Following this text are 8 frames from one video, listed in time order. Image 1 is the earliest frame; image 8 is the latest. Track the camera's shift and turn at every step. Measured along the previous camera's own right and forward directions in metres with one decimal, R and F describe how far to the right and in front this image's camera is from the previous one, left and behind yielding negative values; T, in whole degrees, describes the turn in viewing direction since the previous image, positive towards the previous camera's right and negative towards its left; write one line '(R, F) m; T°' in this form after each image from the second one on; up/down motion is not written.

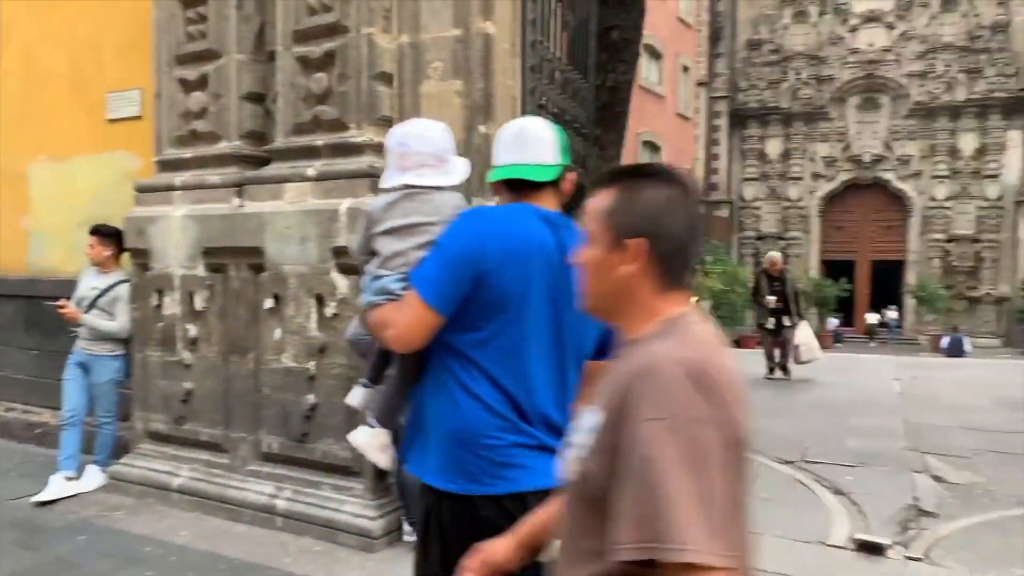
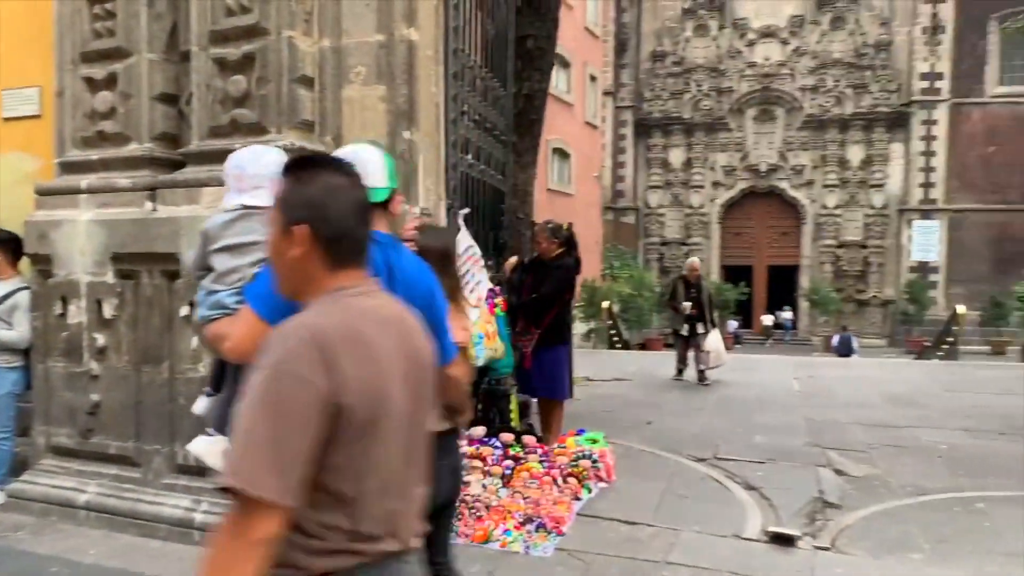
(-0.1, 0.0) m; +6°
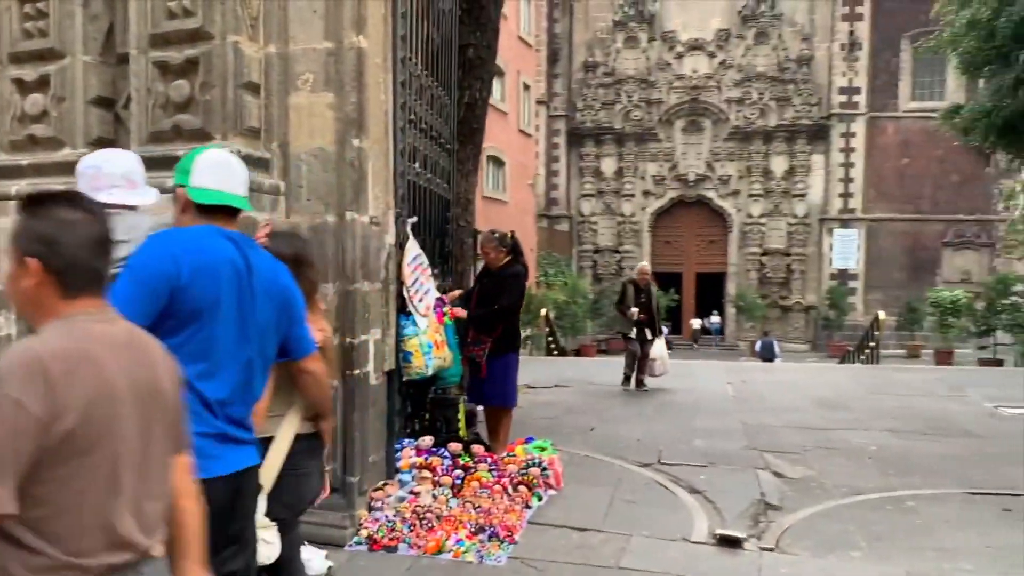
(-0.1, 0.0) m; +5°
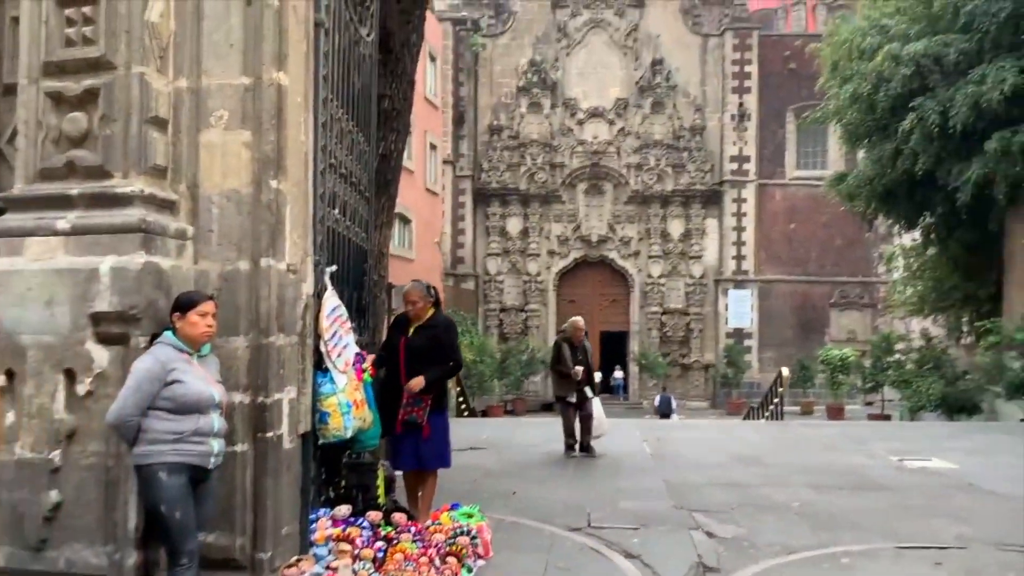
(-0.1, +0.2) m; +7°
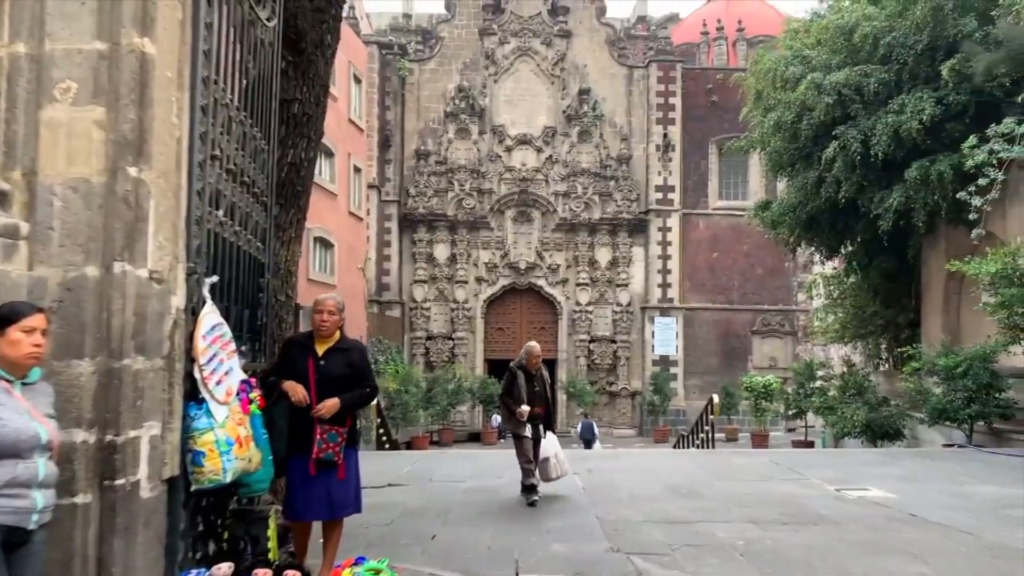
(0.0, +0.5) m; +5°
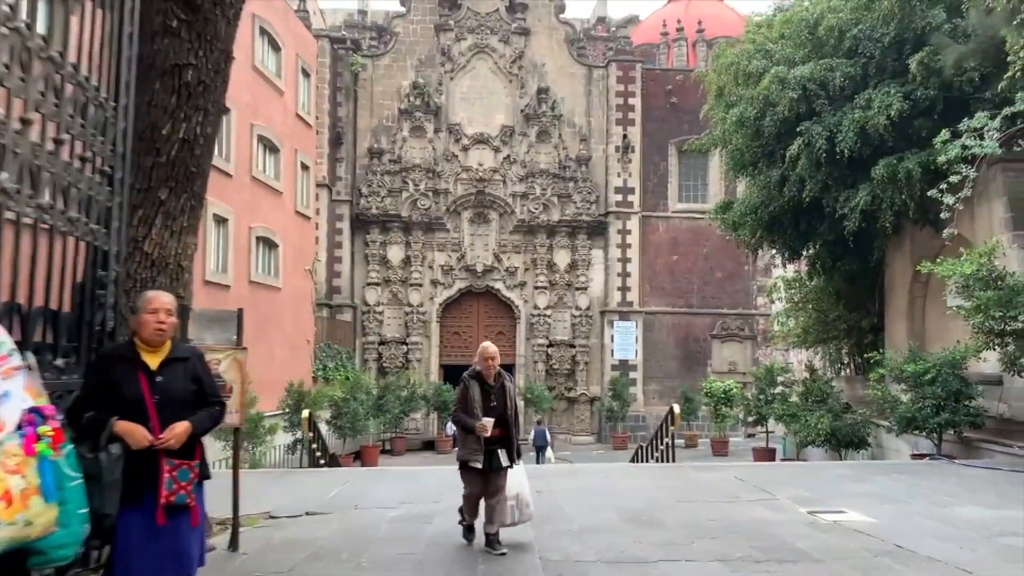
(+0.2, +0.8) m; +3°
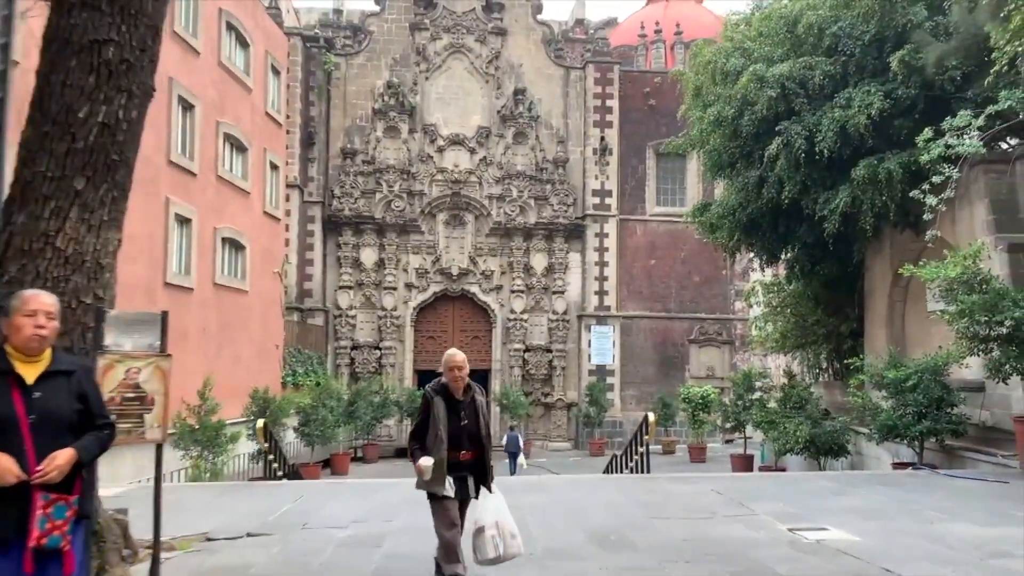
(+0.1, +0.4) m; +1°
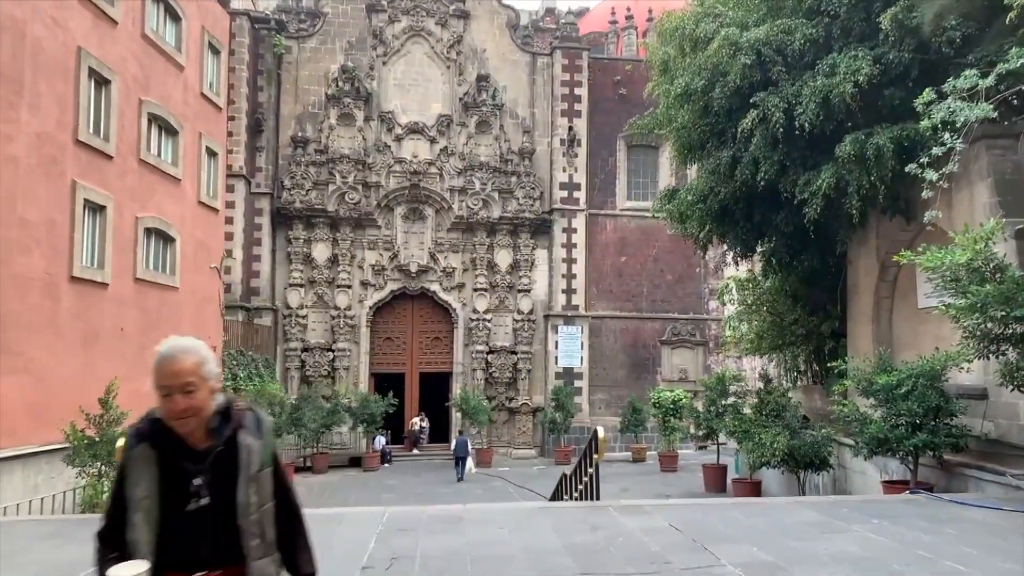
(+0.5, +1.5) m; +1°
